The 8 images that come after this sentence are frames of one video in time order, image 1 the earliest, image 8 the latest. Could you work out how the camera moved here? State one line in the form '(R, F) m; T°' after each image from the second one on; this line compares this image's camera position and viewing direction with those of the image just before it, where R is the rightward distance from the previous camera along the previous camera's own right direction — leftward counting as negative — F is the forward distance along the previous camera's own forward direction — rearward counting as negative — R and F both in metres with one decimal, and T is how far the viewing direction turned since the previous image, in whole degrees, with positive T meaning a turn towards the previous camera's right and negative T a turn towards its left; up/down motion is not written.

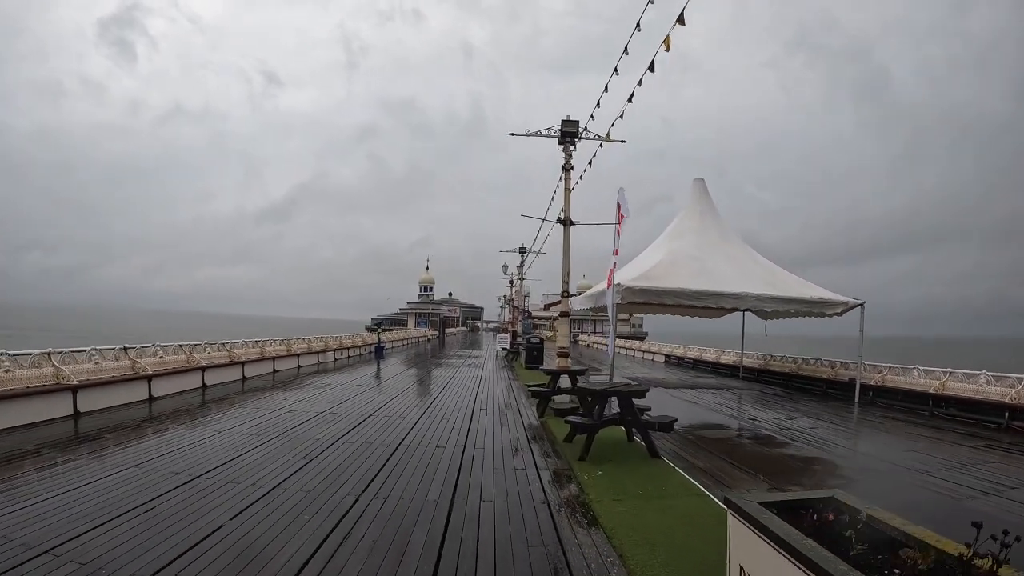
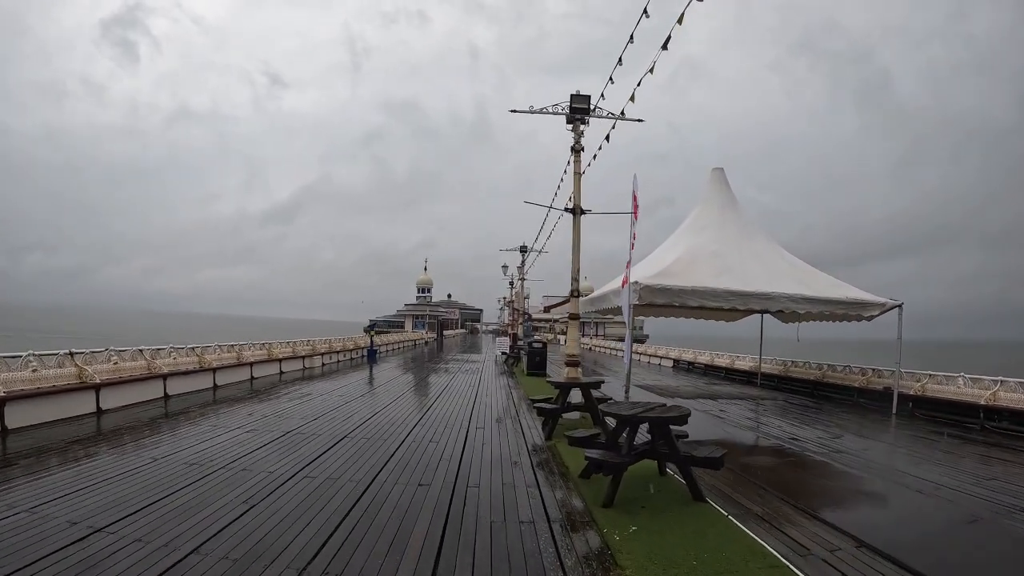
(0.0, +1.0) m; 0°
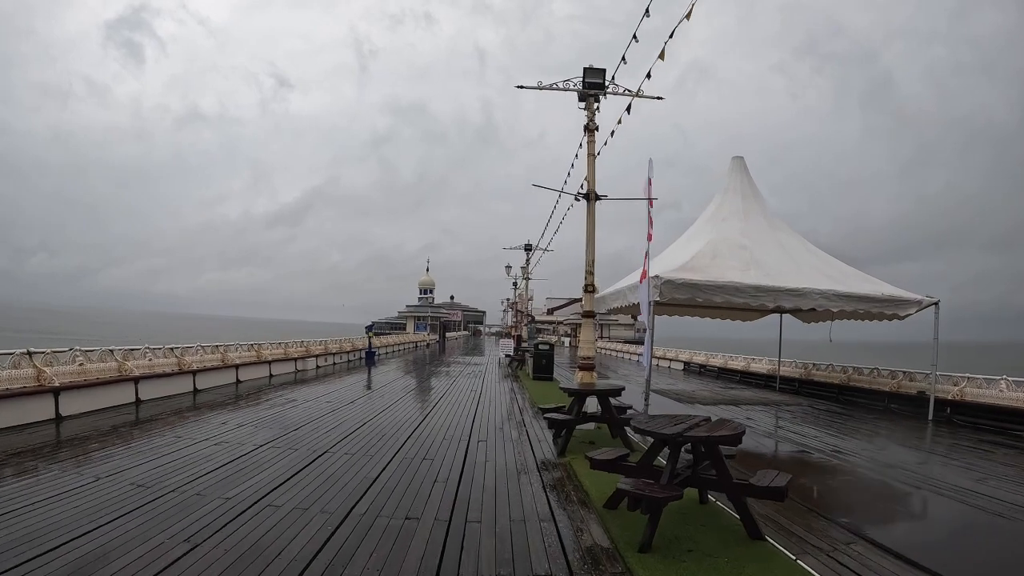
(0.0, +0.7) m; 0°
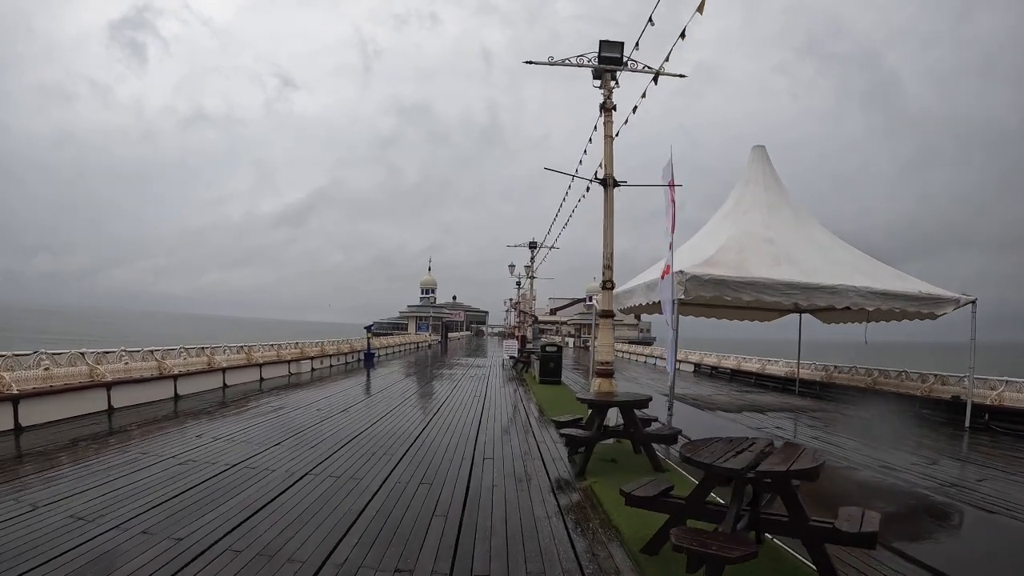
(-0.1, +0.6) m; 0°
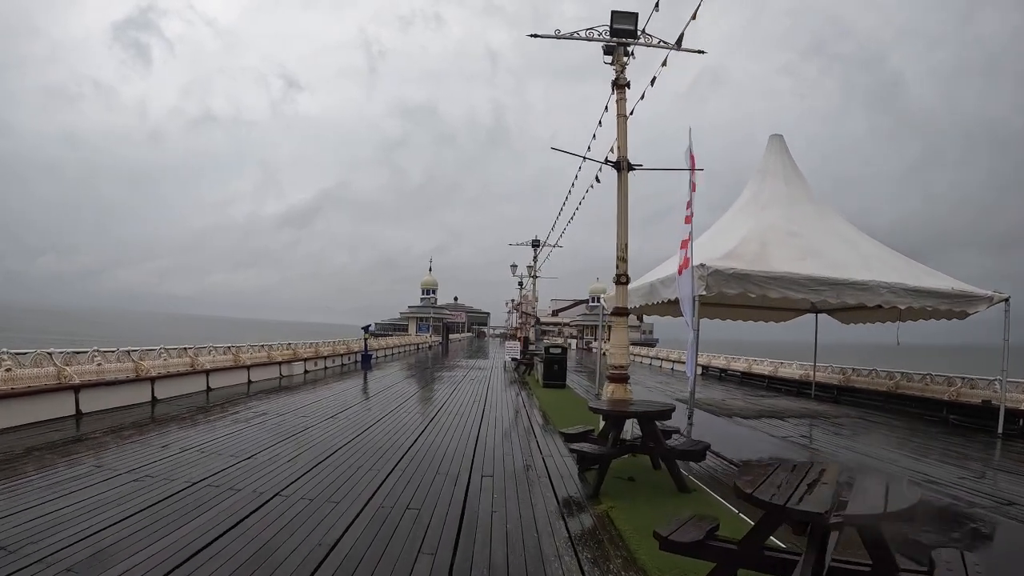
(0.0, +0.5) m; 0°
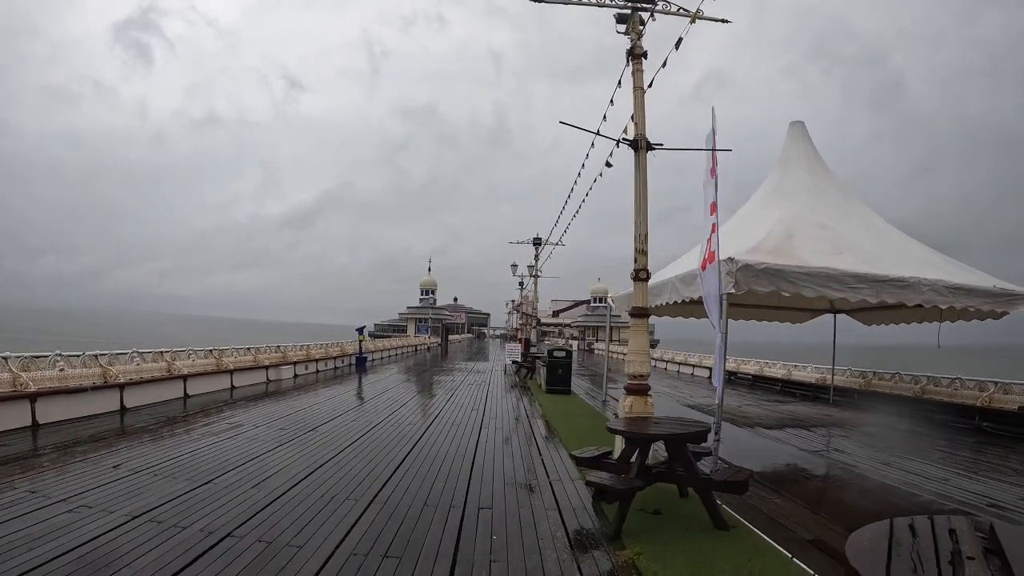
(0.0, +0.6) m; 0°
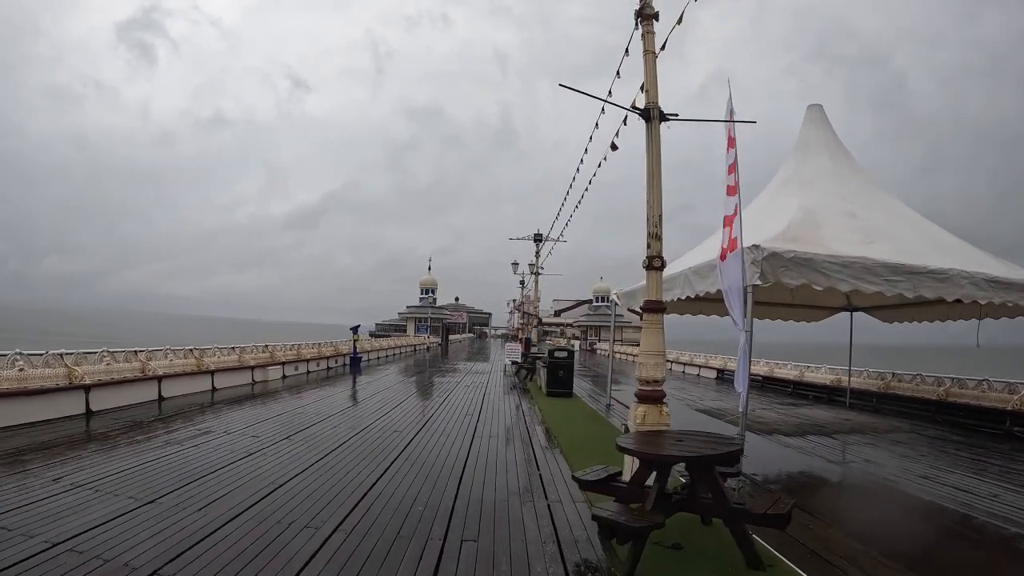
(+0.1, +0.5) m; 0°
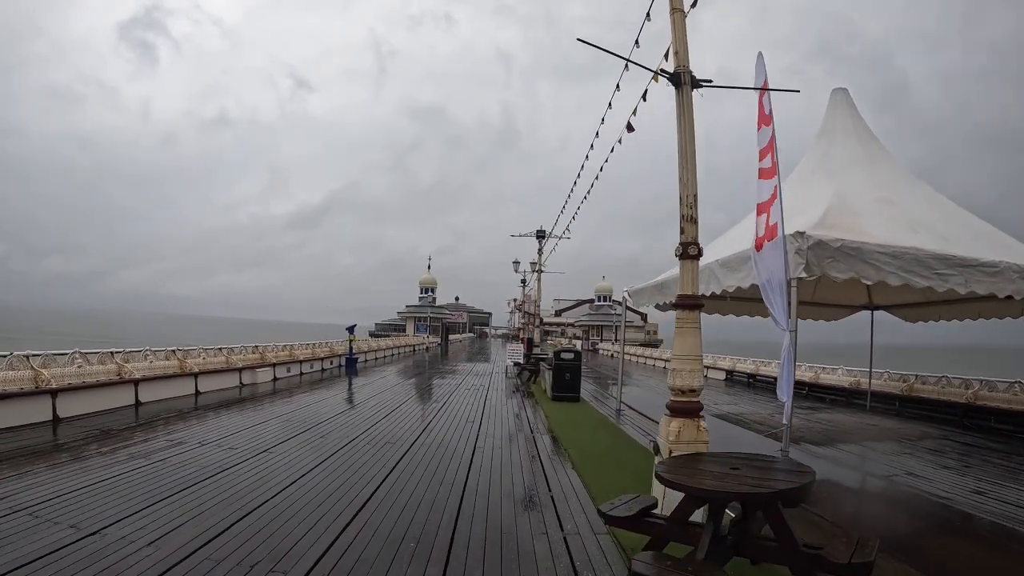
(0.0, +0.5) m; 0°
